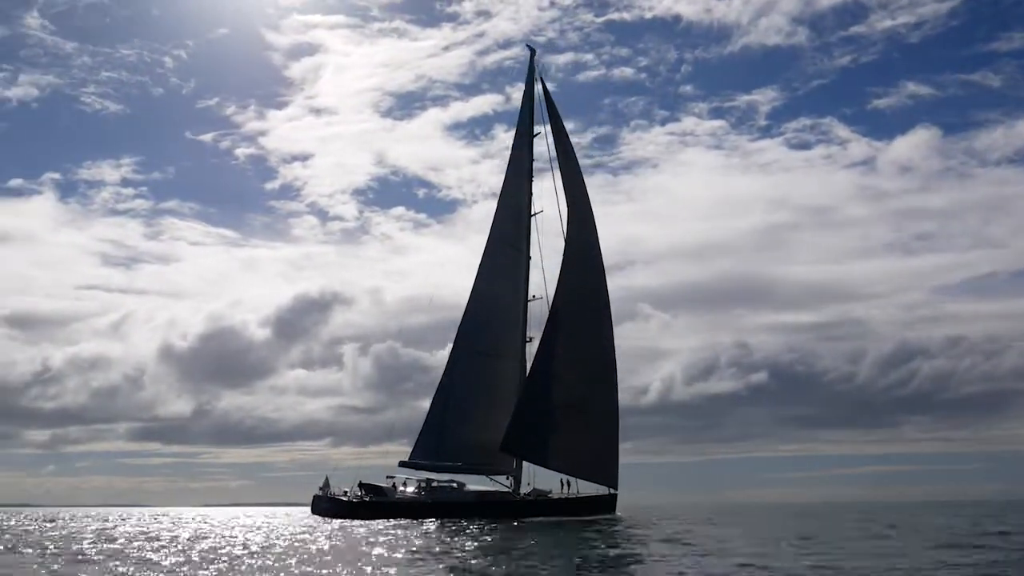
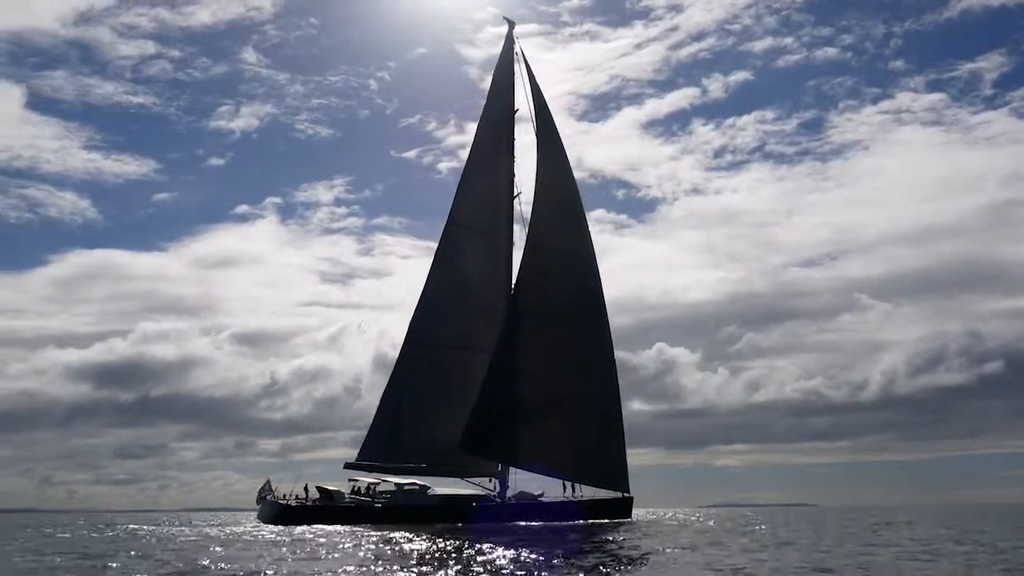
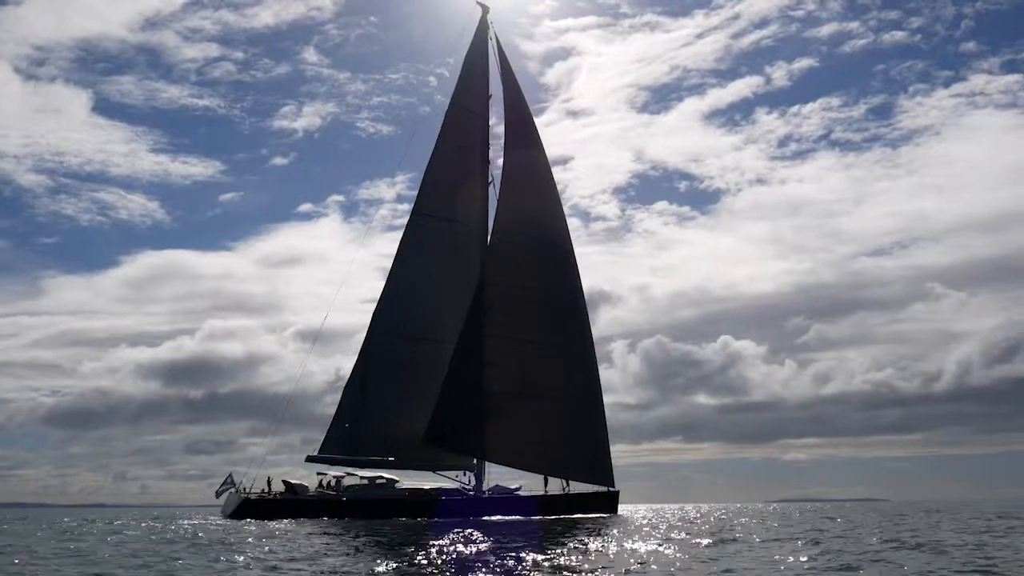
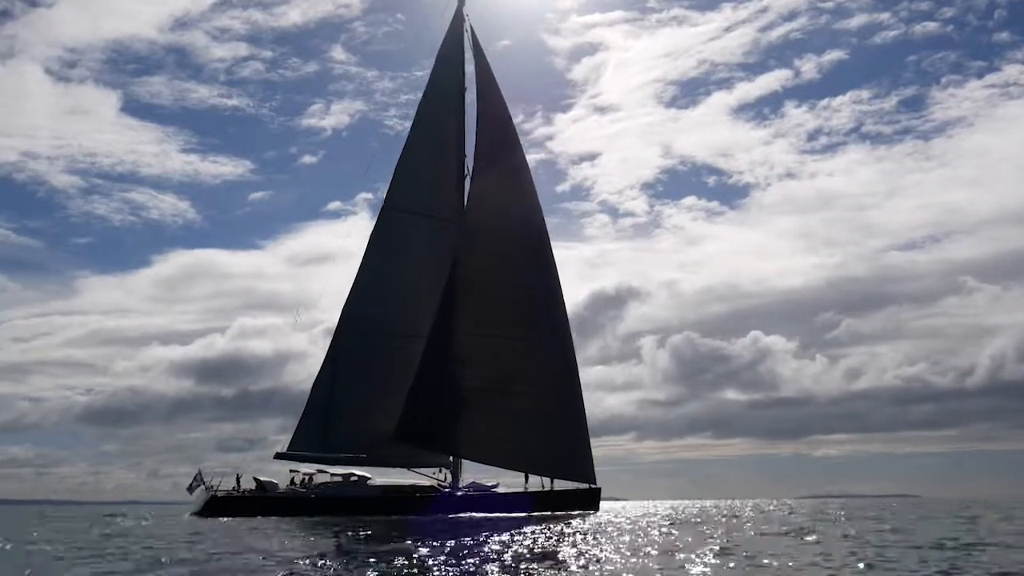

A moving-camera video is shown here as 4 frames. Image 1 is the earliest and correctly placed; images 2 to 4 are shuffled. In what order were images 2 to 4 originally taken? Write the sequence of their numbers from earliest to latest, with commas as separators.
2, 3, 4
